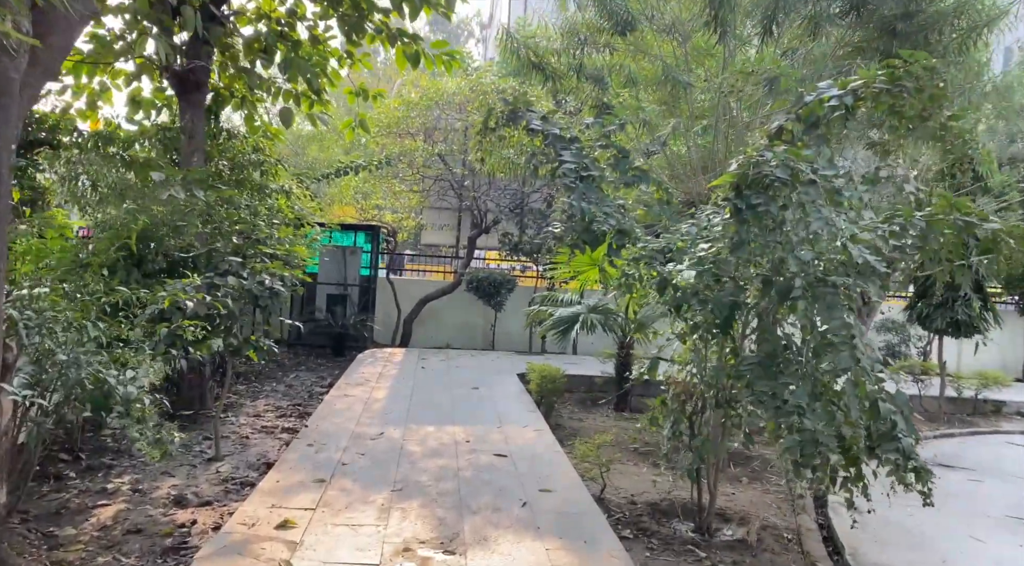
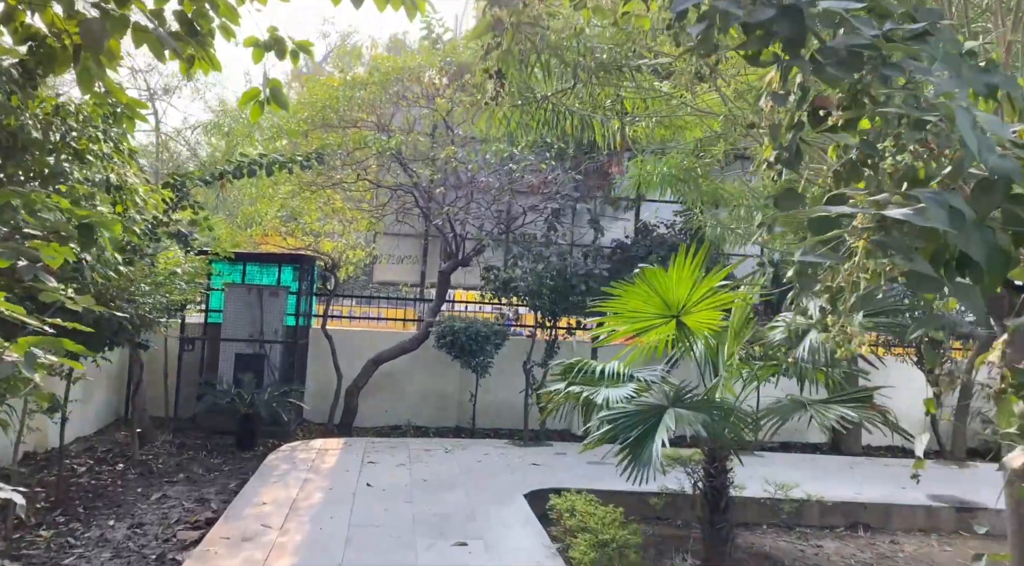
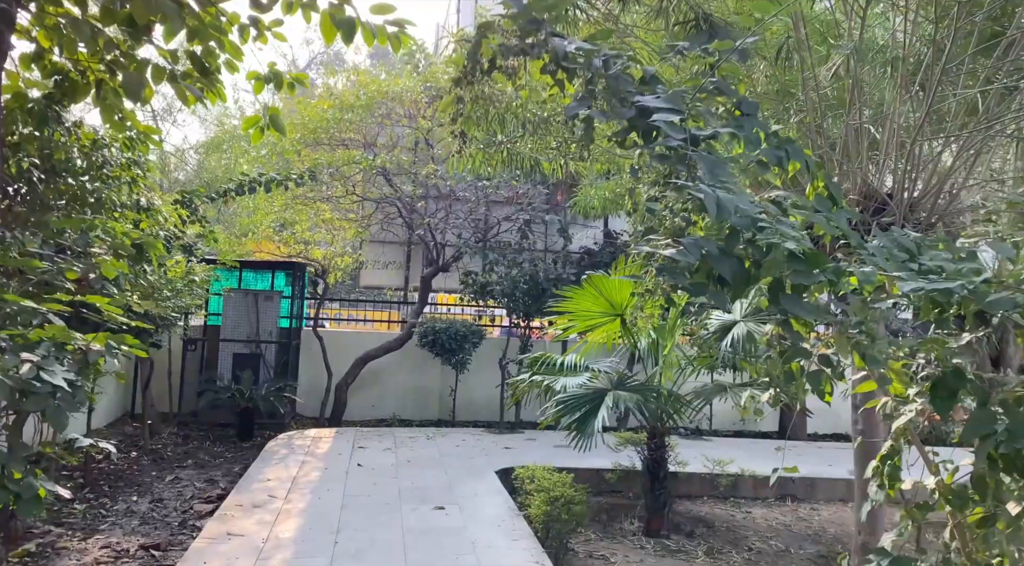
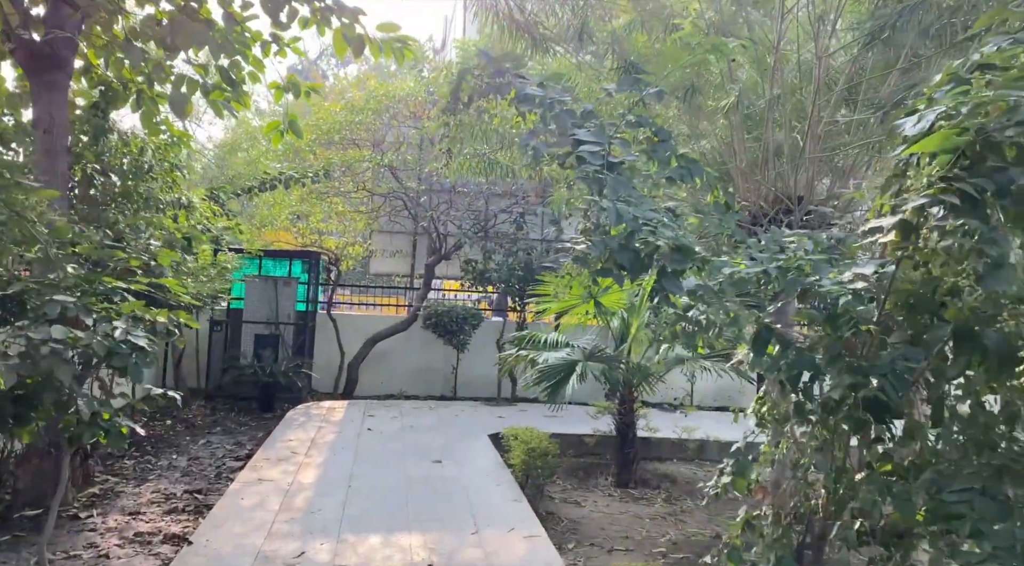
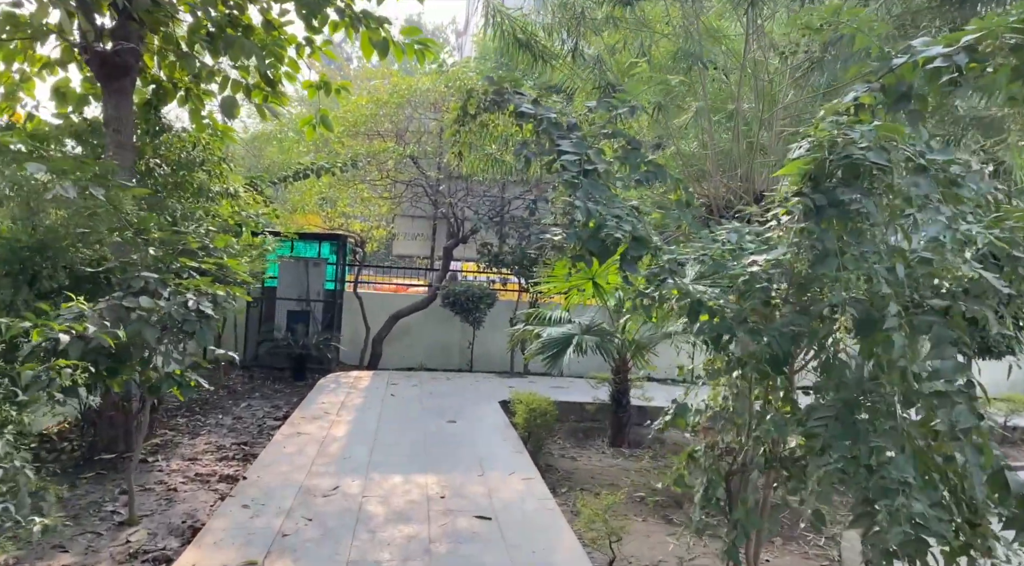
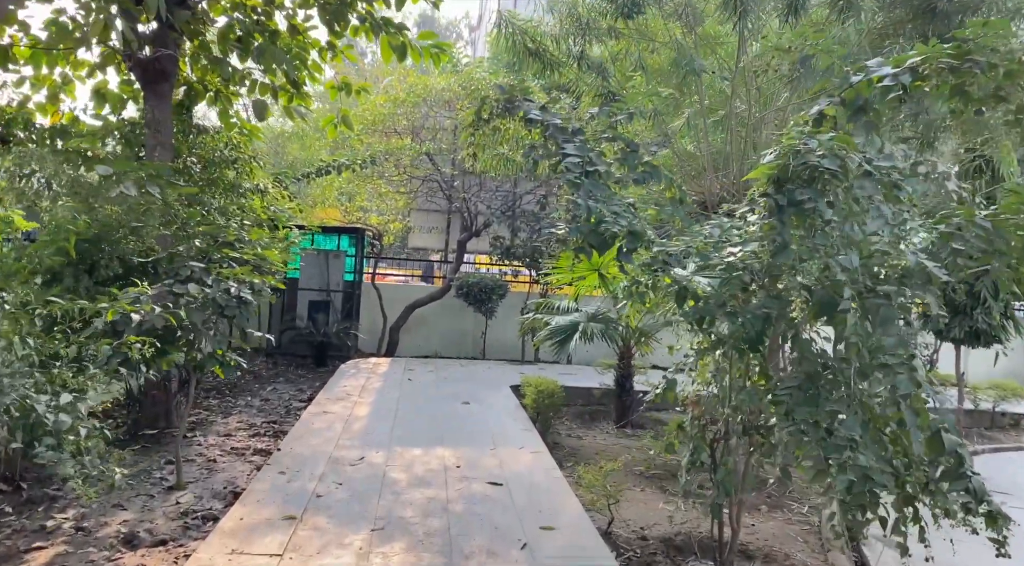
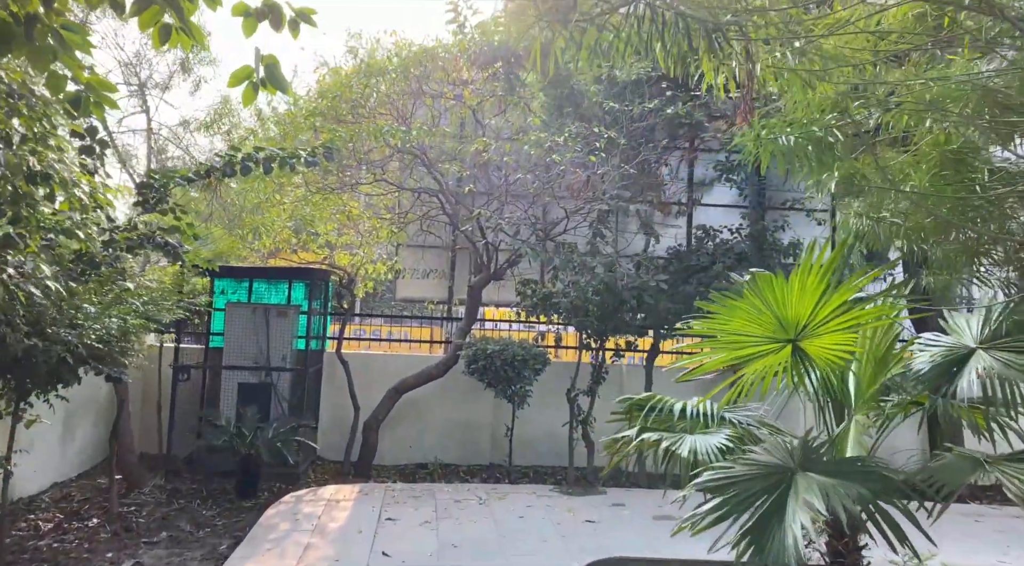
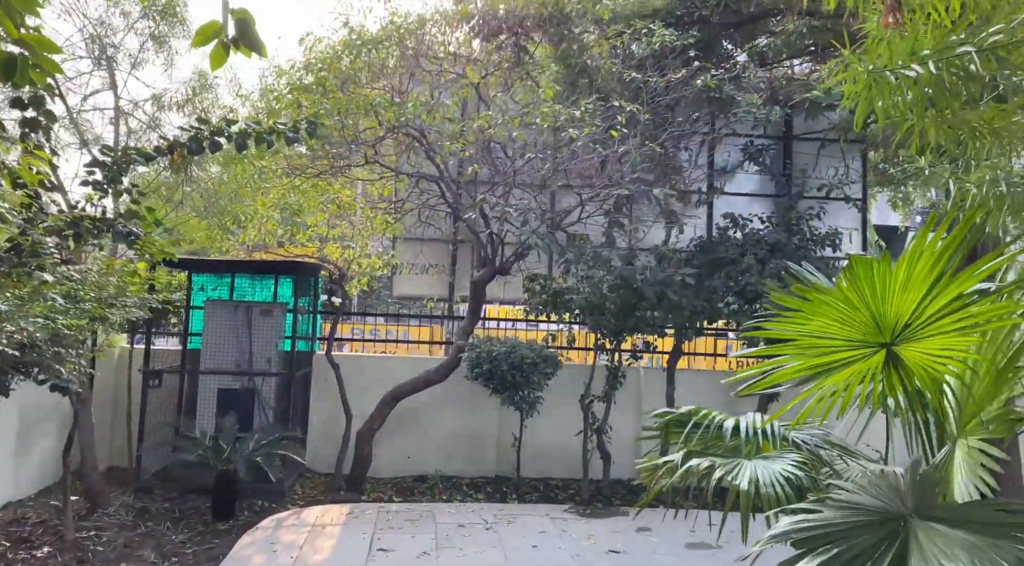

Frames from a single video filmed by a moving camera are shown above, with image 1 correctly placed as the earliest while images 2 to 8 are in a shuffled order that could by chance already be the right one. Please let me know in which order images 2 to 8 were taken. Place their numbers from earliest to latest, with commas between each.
6, 5, 4, 3, 2, 7, 8
